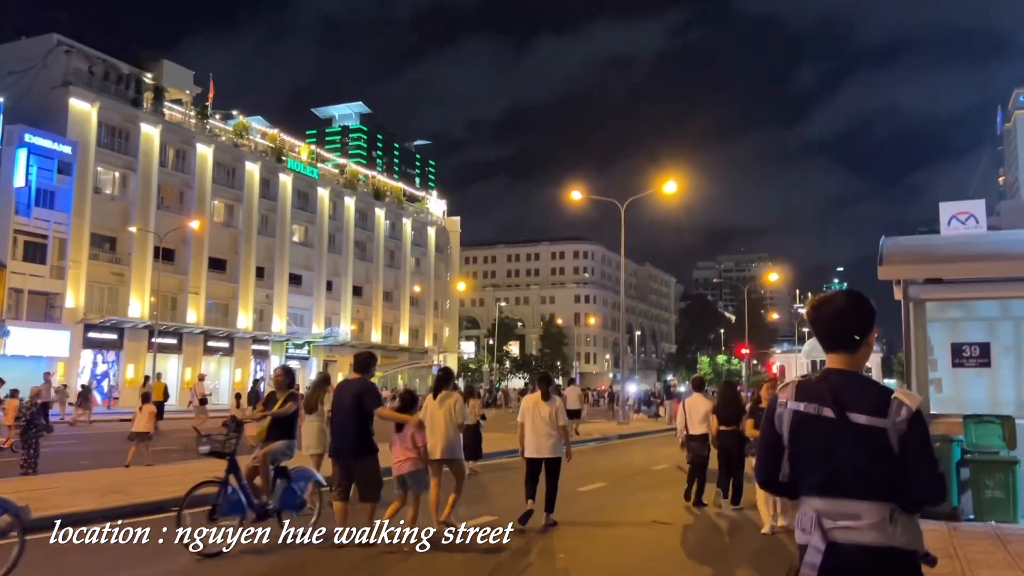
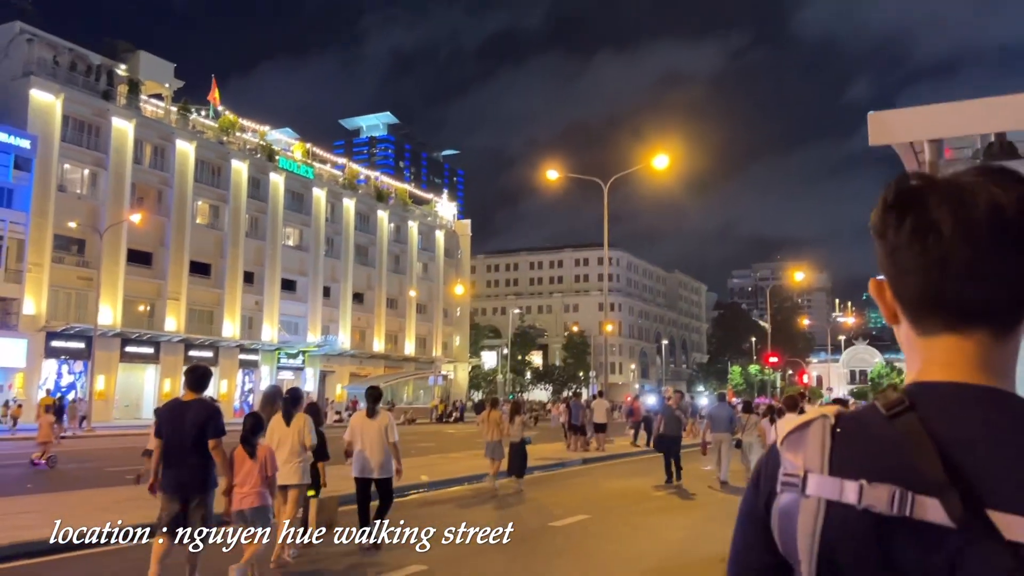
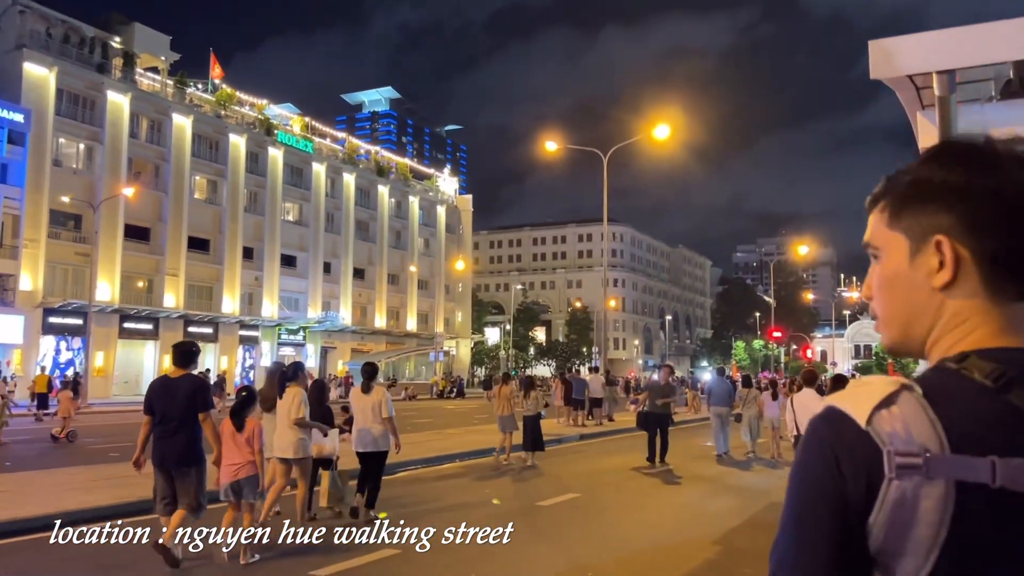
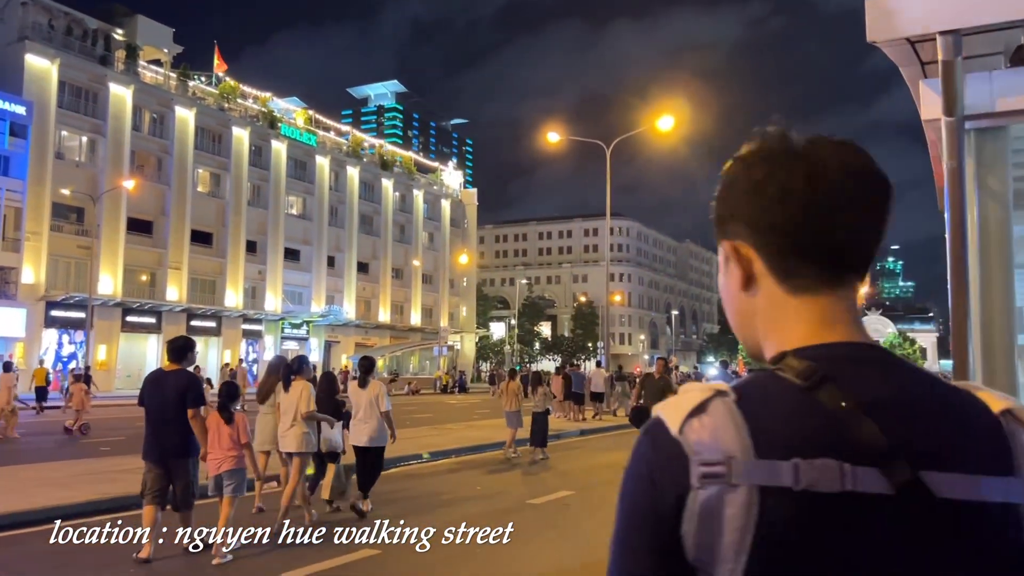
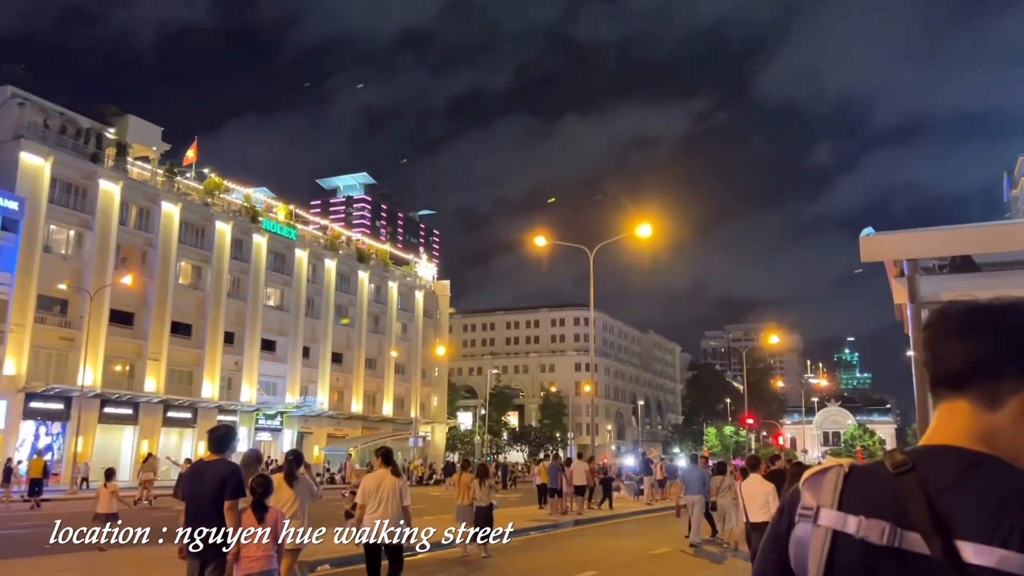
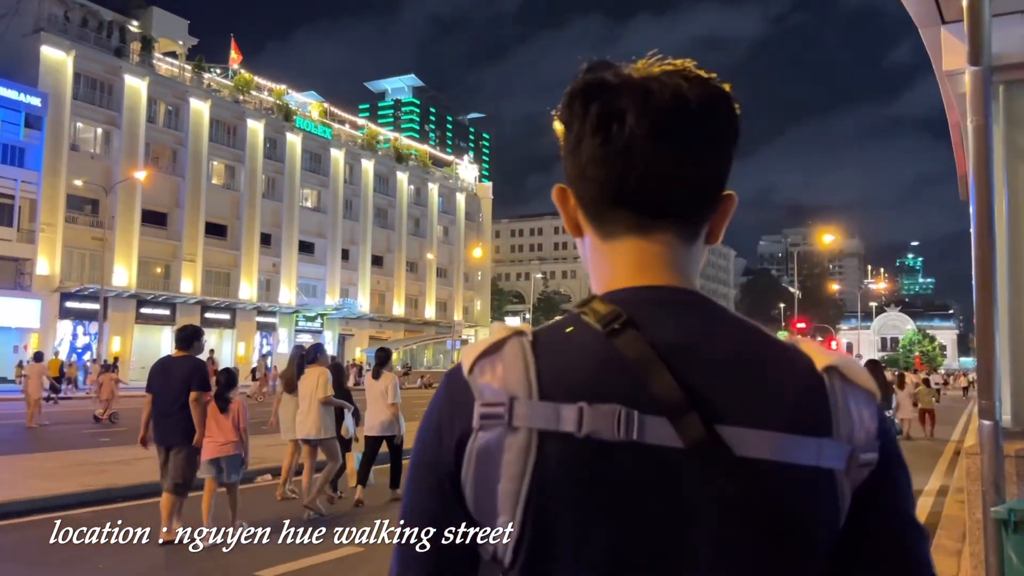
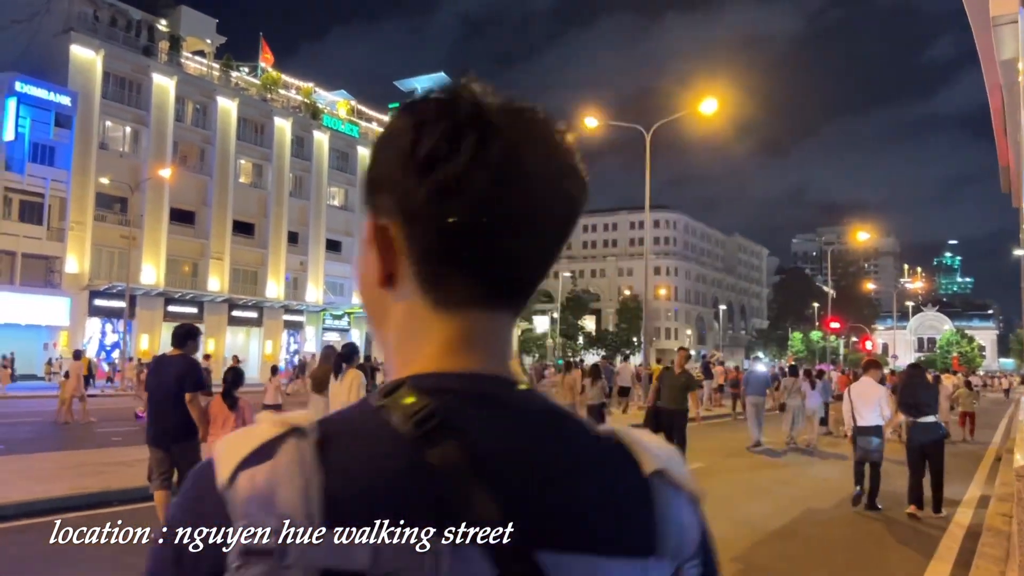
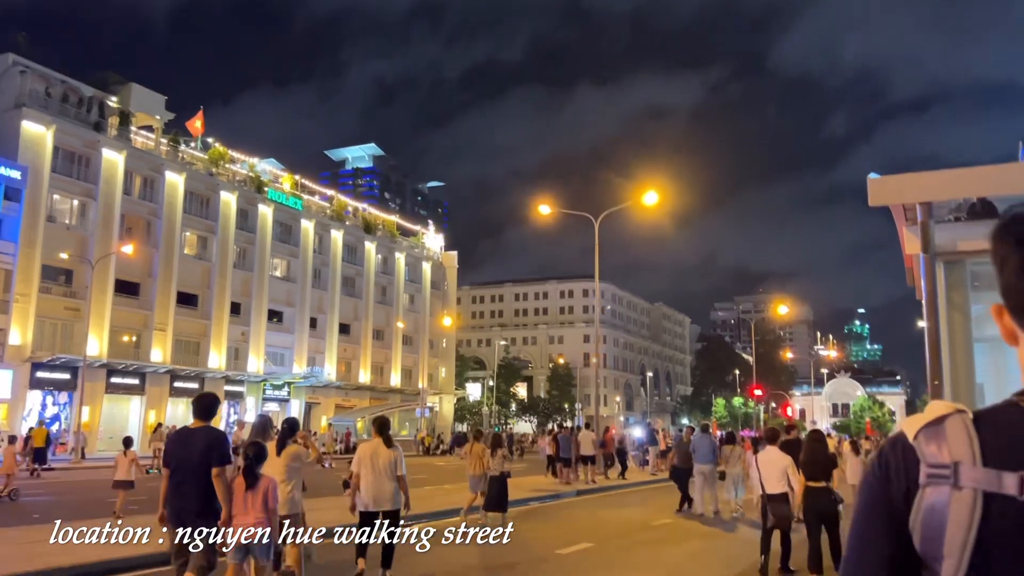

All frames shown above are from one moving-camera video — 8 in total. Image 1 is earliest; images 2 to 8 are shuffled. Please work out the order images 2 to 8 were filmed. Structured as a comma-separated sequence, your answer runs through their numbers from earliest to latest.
5, 8, 2, 3, 4, 6, 7
